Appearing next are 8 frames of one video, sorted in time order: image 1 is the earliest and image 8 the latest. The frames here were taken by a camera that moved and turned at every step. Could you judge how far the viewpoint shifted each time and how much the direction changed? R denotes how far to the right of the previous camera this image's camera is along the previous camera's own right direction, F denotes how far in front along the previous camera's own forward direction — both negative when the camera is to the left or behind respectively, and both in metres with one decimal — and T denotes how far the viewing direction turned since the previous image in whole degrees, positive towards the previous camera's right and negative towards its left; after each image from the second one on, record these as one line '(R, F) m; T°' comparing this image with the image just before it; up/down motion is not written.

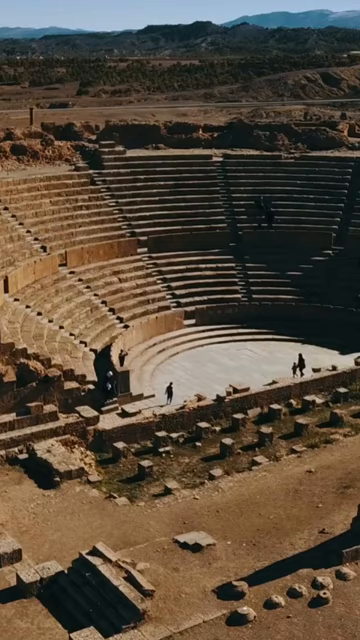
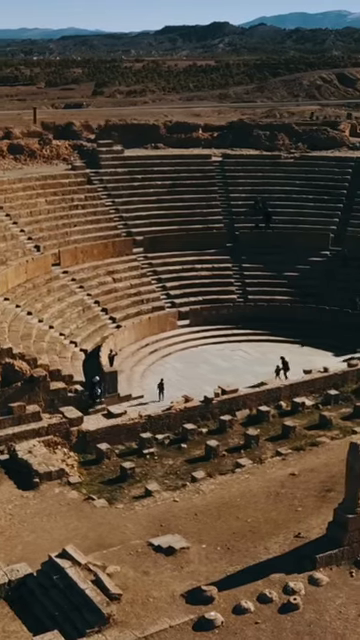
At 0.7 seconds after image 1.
(+0.7, +0.2) m; -1°
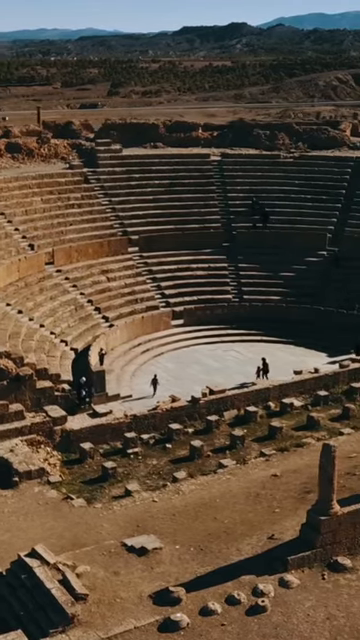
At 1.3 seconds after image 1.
(+0.7, +0.1) m; -1°
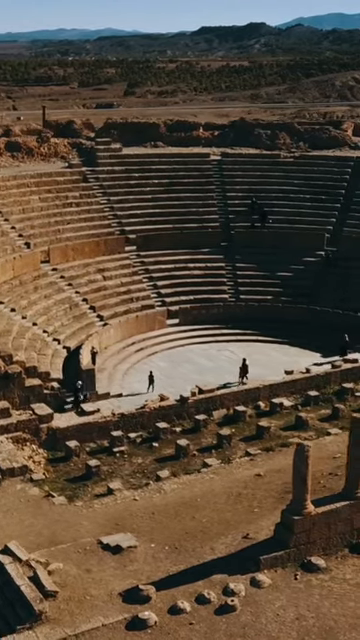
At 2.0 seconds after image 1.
(+0.7, 0.0) m; -1°
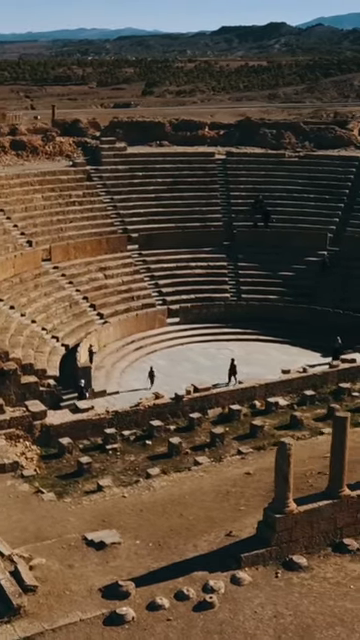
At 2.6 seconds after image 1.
(+0.6, -0.1) m; -1°
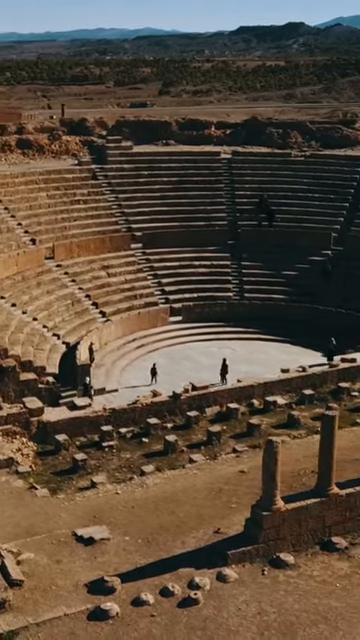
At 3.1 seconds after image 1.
(+0.5, 0.0) m; -1°
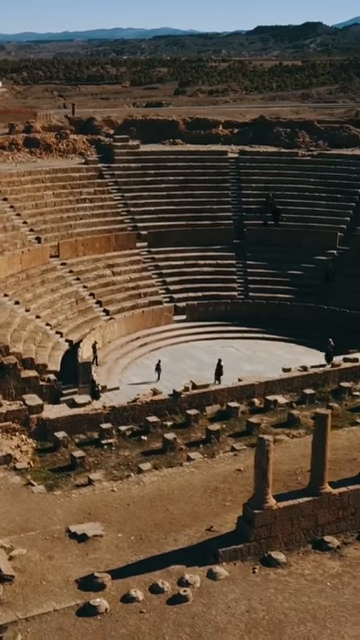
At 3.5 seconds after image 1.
(+0.4, 0.0) m; -1°
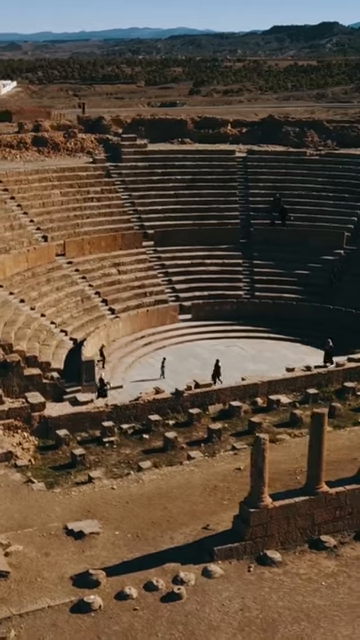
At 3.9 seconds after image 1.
(+0.3, 0.0) m; -1°
